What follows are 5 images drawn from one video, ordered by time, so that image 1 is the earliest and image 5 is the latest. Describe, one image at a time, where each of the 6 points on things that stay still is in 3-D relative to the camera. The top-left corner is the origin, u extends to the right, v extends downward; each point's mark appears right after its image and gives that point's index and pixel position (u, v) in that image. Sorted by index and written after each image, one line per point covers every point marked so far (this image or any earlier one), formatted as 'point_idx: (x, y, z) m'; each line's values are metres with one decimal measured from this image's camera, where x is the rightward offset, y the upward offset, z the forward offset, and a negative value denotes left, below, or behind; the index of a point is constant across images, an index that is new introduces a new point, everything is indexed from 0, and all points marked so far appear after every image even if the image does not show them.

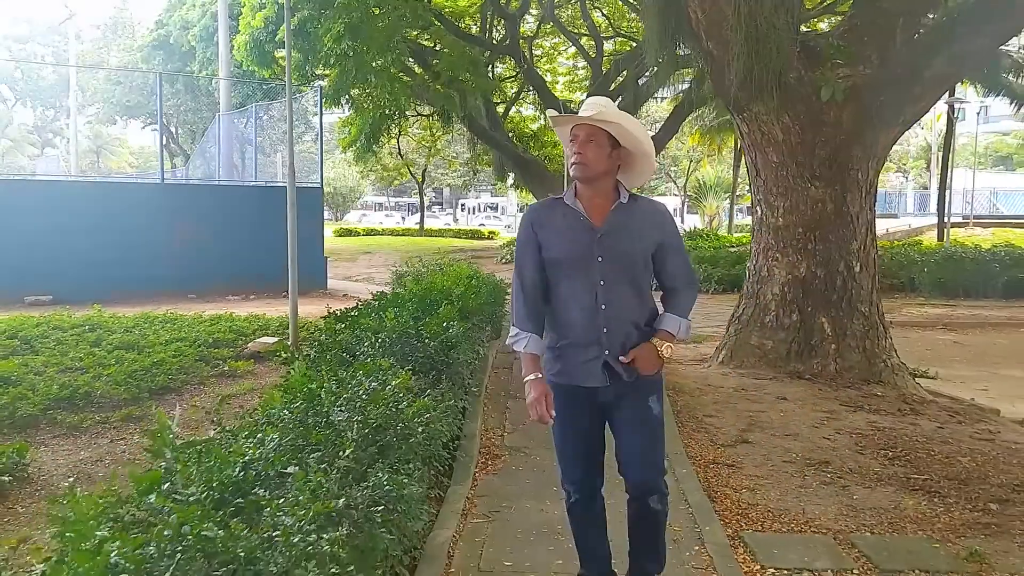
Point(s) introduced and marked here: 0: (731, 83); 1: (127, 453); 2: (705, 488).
0: (+1.8, +1.7, +7.2) m
1: (-2.8, -1.2, +6.2) m
2: (+1.0, -1.1, +4.7) m
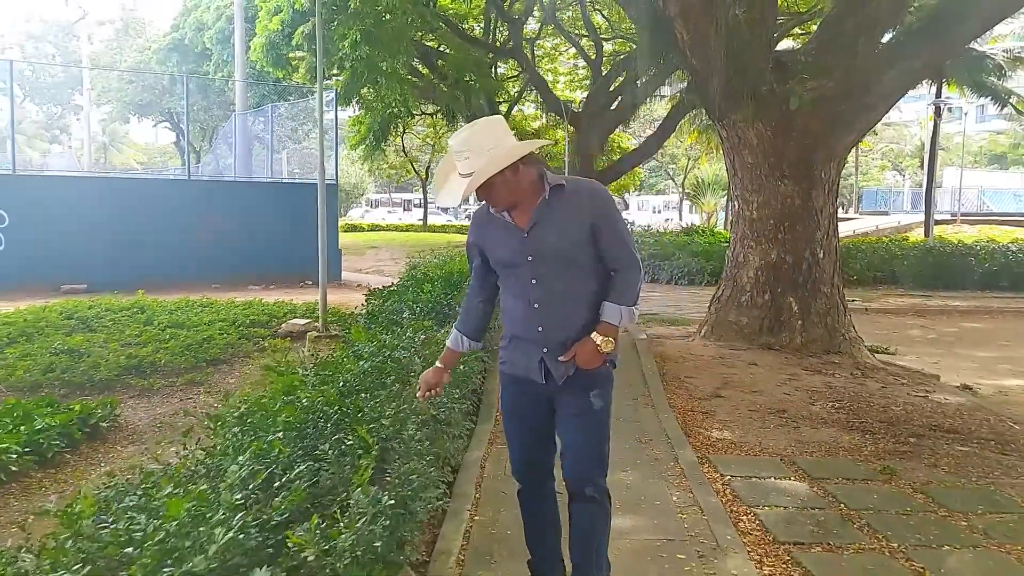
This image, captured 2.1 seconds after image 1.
0: (+1.9, +1.9, +8.3) m
1: (-2.7, -1.0, +7.3) m
2: (+1.1, -0.9, +5.8) m
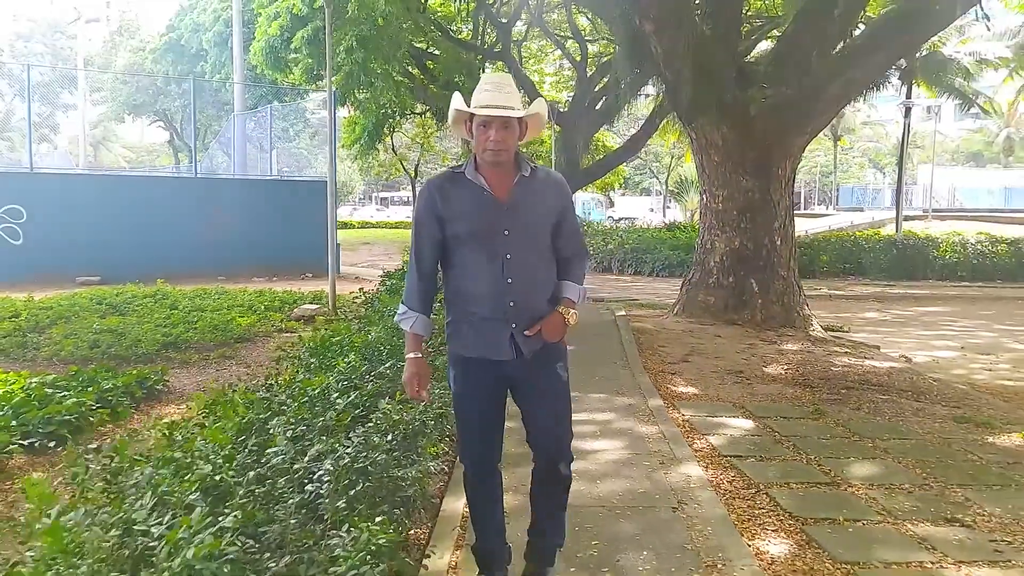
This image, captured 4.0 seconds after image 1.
0: (+1.9, +2.1, +9.4) m
1: (-2.7, -0.8, +8.4) m
2: (+1.1, -0.8, +6.9) m
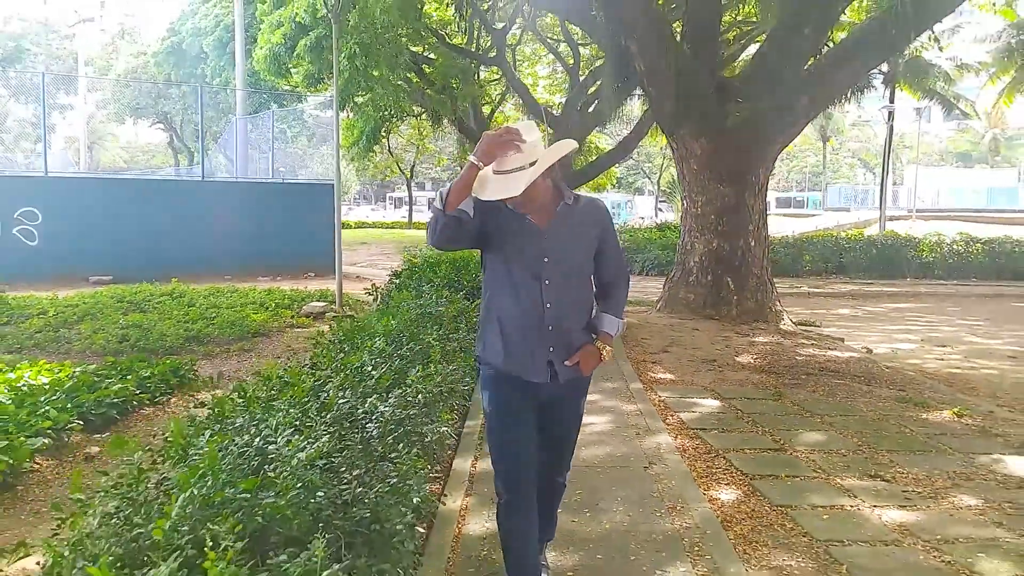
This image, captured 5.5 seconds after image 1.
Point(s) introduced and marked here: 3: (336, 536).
0: (+1.8, +2.1, +10.2) m
1: (-2.8, -0.8, +9.2) m
2: (+1.1, -0.7, +7.7) m
3: (-0.5, -0.7, +2.5) m
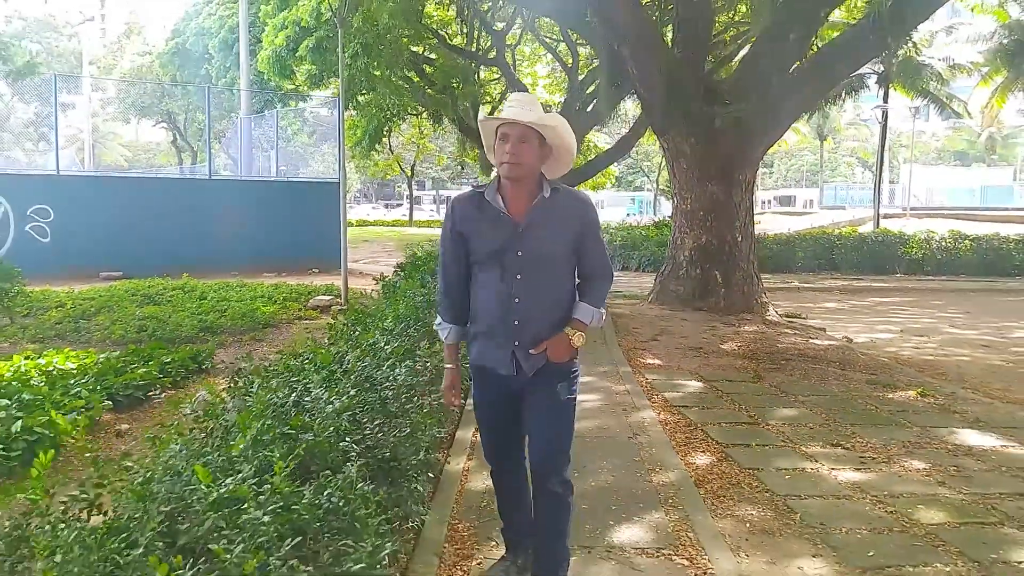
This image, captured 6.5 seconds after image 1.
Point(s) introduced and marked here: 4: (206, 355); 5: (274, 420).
0: (+1.8, +2.2, +10.7) m
1: (-2.8, -0.7, +9.7) m
2: (+1.1, -0.7, +8.2) m
3: (-0.5, -0.6, +3.0) m
4: (-3.2, -0.7, +8.9) m
5: (-0.8, -0.5, +3.1) m
